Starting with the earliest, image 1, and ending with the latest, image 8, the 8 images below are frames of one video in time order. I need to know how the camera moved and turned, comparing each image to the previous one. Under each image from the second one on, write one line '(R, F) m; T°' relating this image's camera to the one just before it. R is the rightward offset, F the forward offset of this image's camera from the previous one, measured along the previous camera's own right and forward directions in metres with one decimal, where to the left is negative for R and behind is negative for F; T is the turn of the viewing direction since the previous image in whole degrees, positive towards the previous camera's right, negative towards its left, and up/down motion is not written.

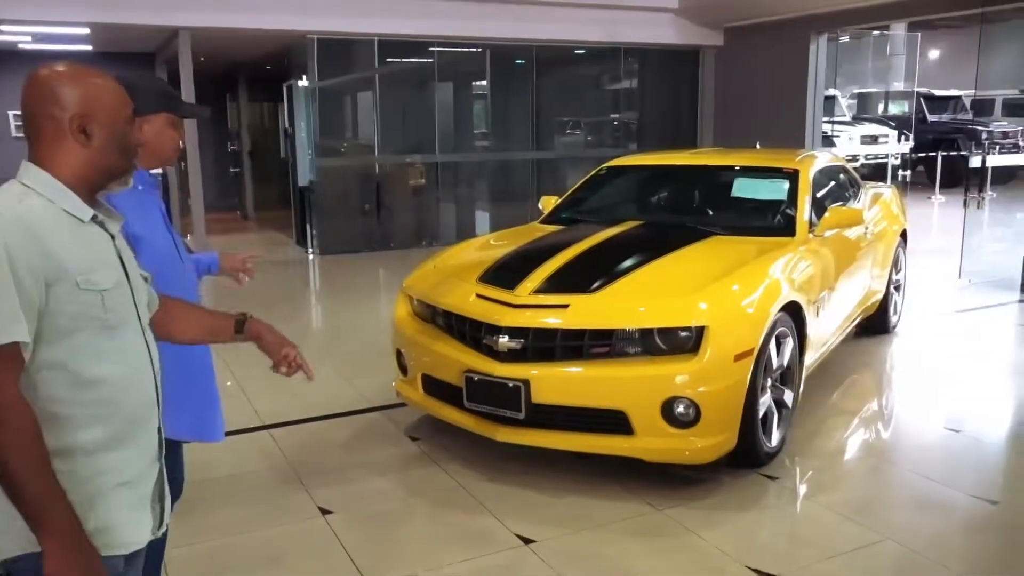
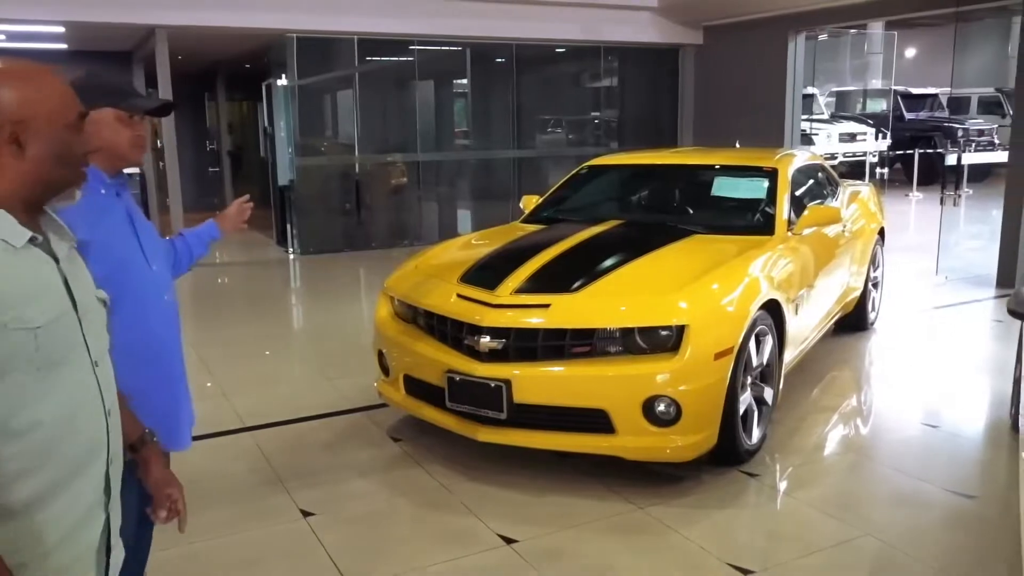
(0.0, 0.0) m; +1°
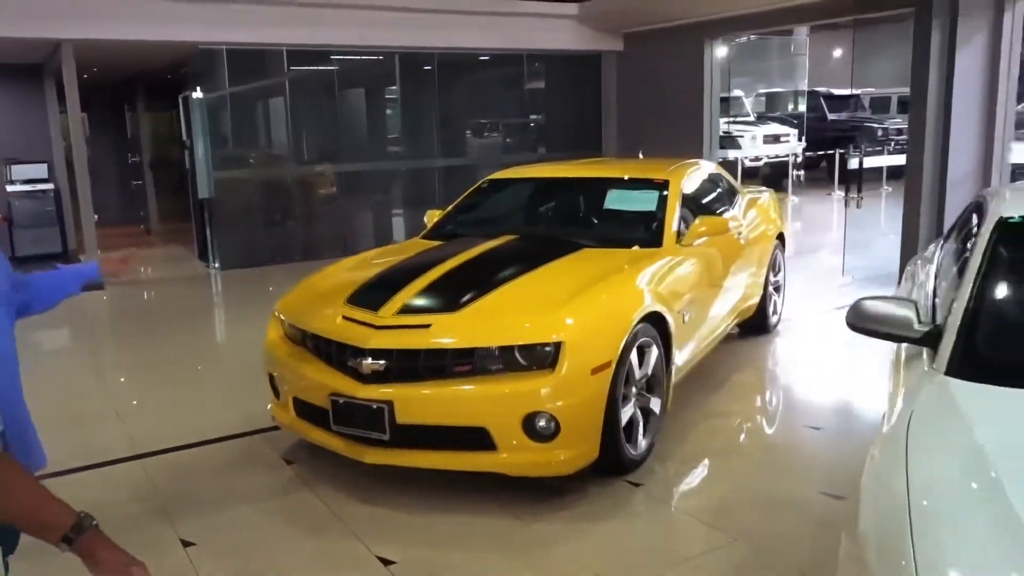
(+0.3, 0.0) m; +3°
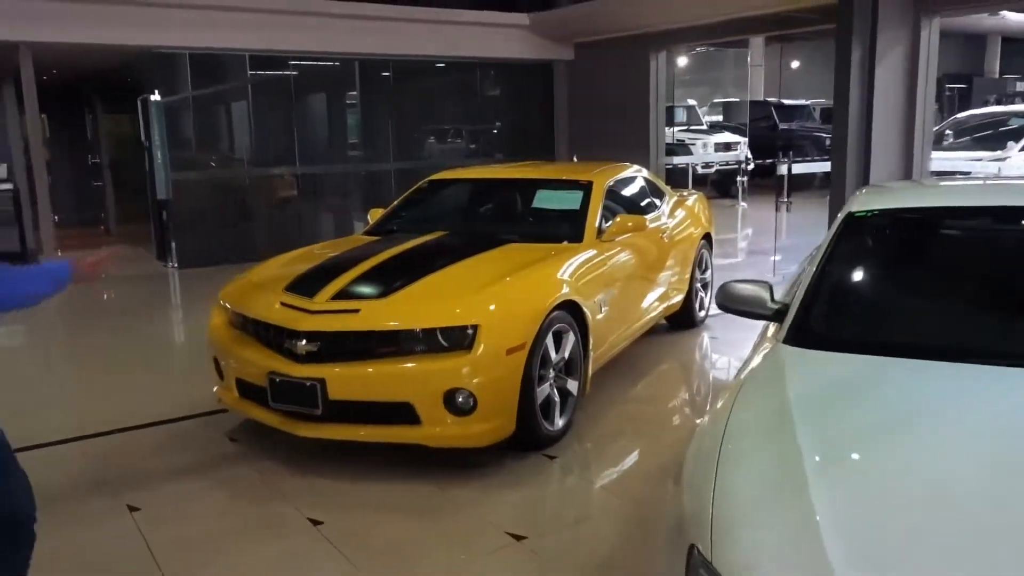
(+0.2, -0.3) m; +2°
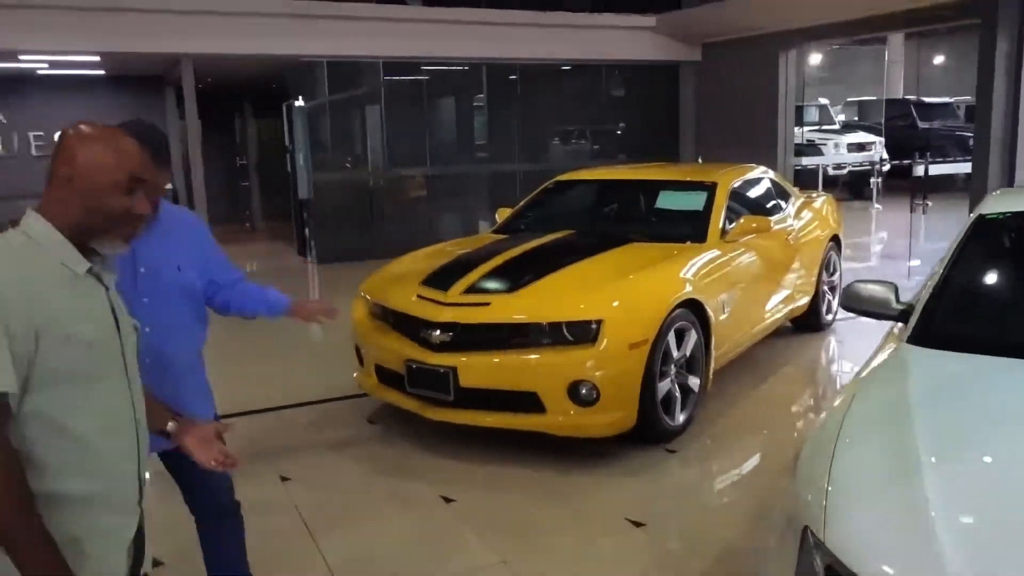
(0.0, -0.2) m; -8°
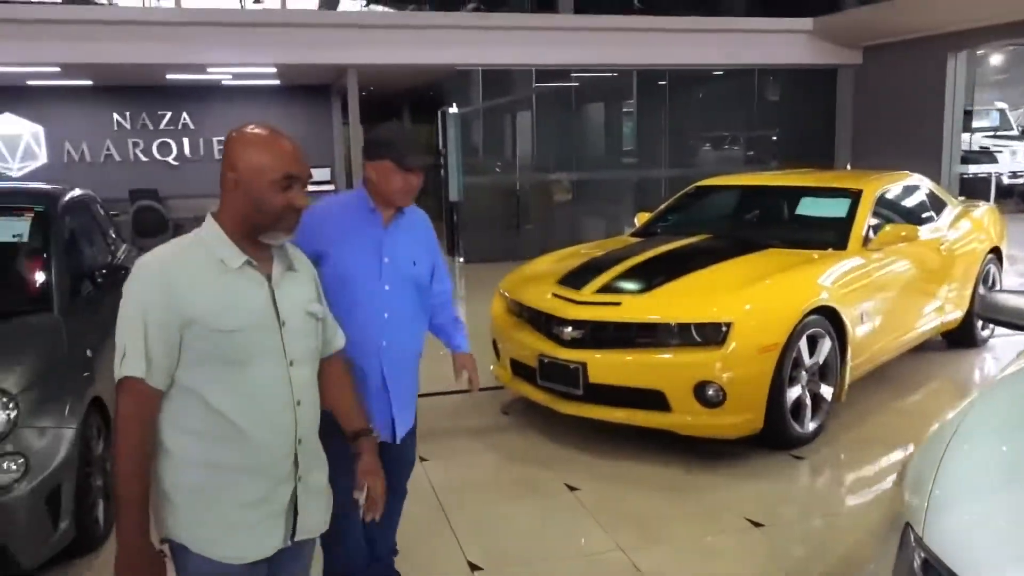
(+0.1, -0.2) m; -10°
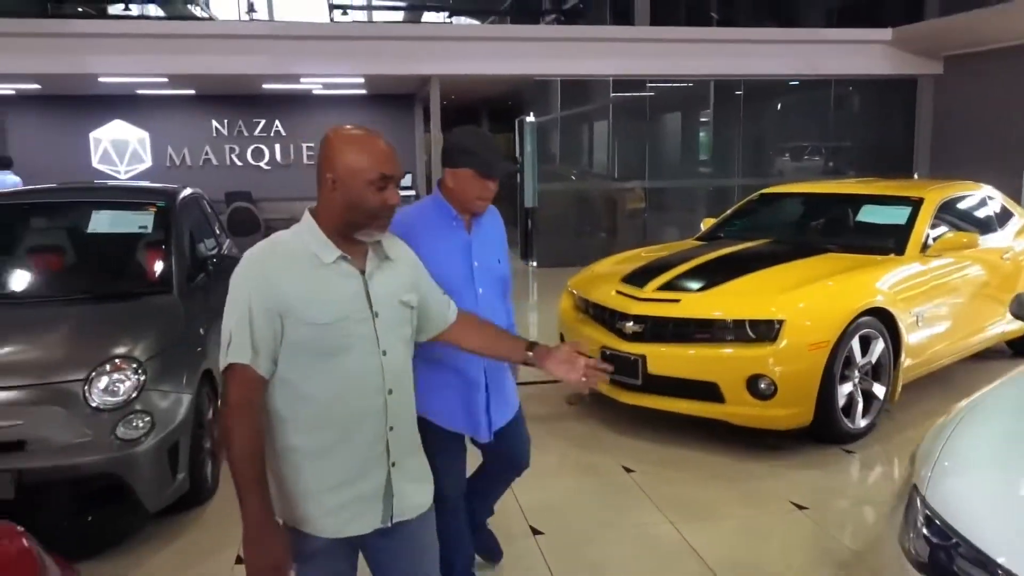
(0.0, -0.3) m; -5°
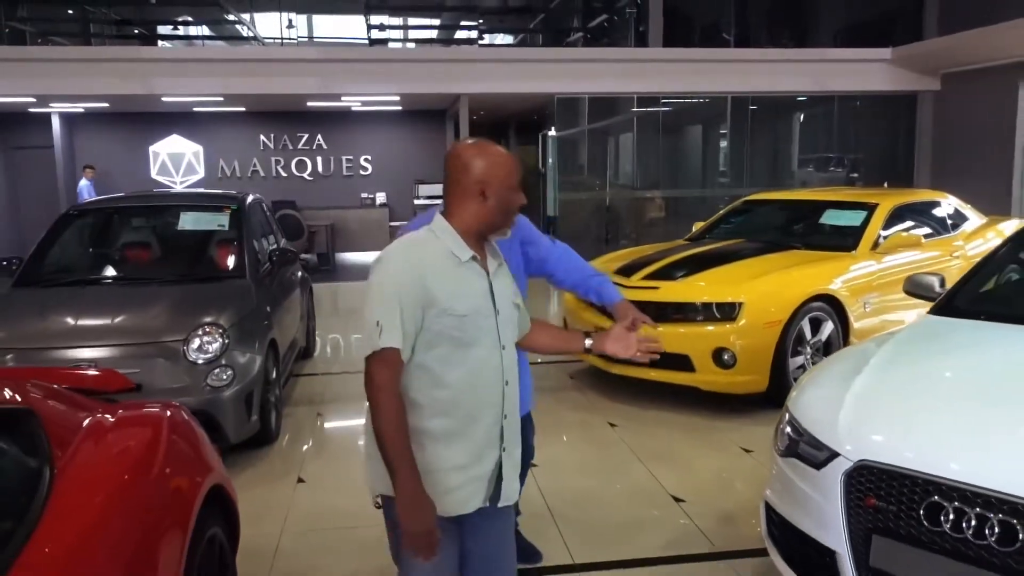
(+0.1, -0.8) m; -2°
